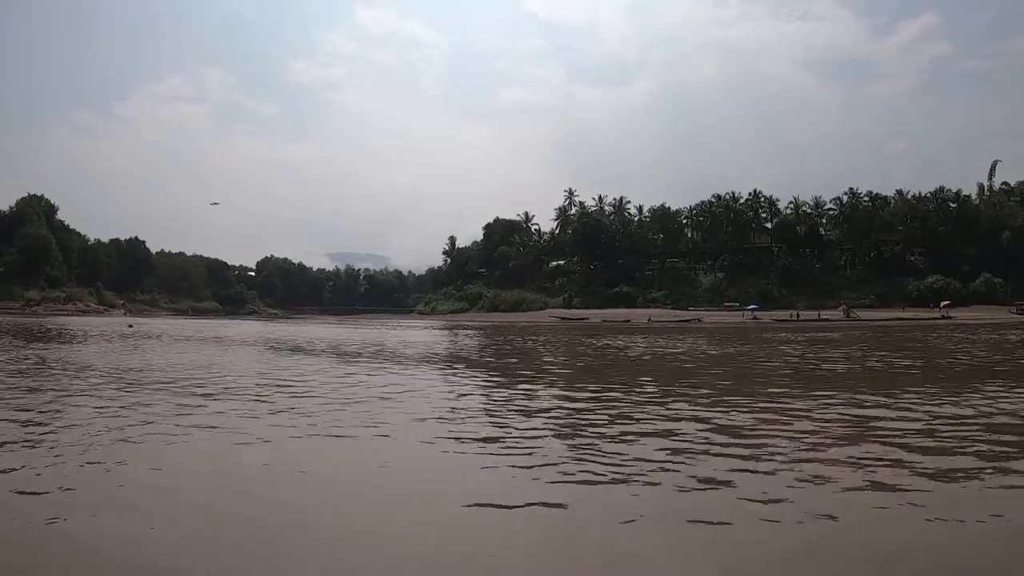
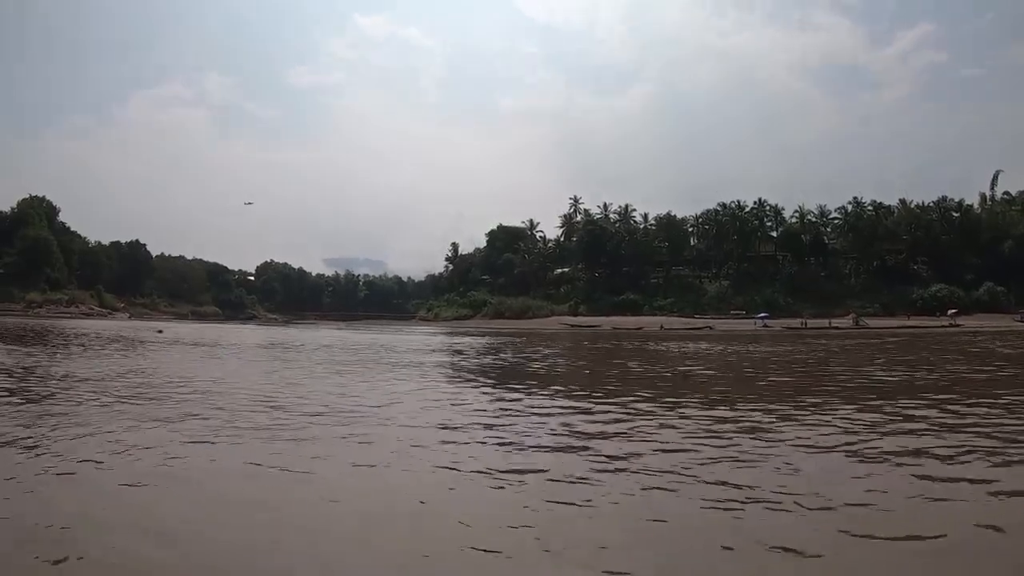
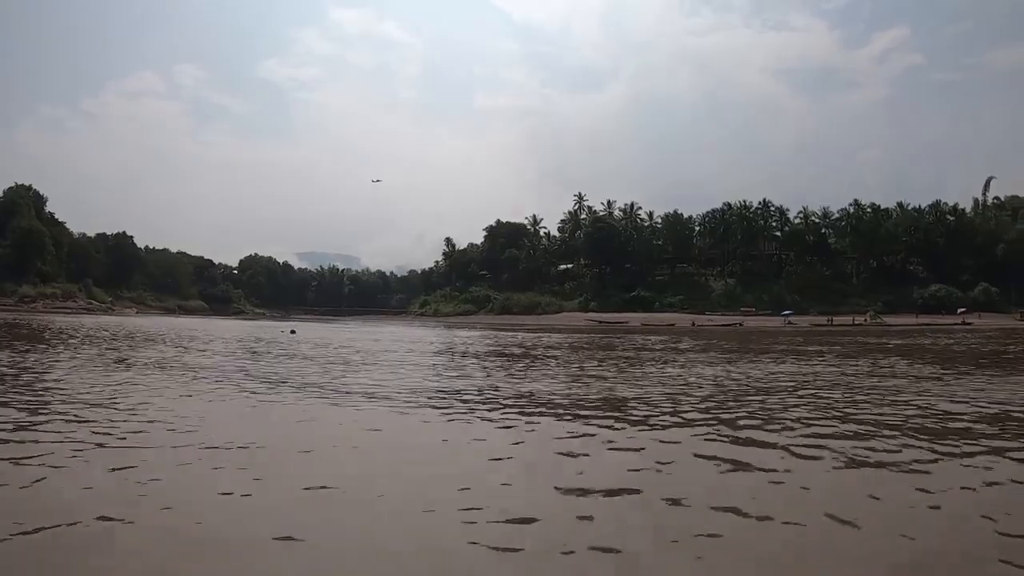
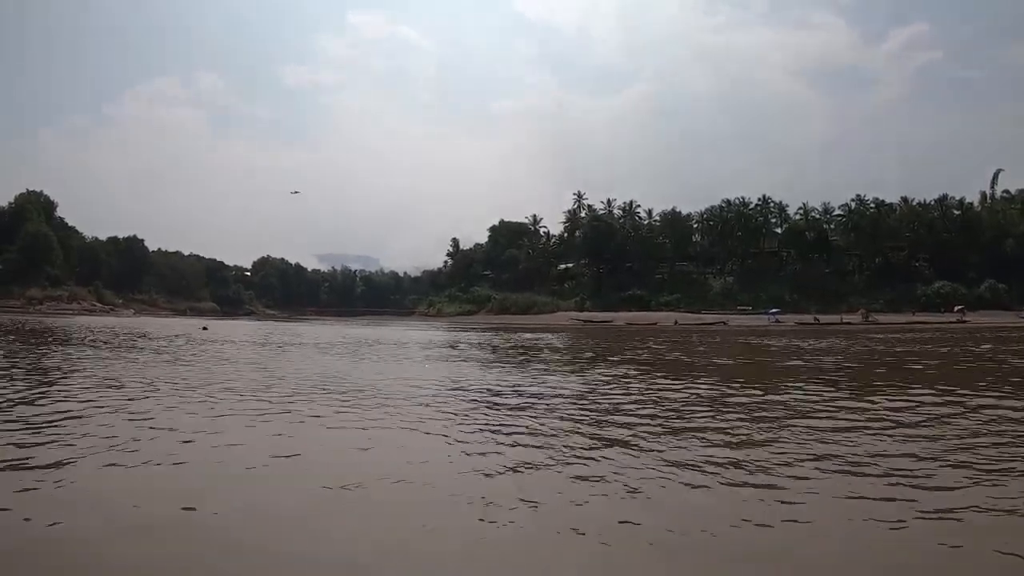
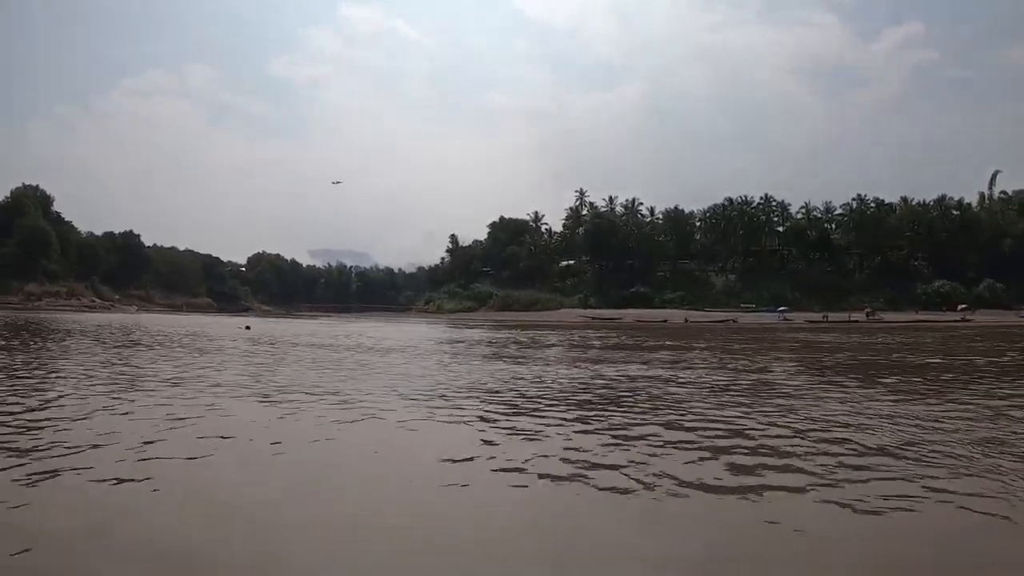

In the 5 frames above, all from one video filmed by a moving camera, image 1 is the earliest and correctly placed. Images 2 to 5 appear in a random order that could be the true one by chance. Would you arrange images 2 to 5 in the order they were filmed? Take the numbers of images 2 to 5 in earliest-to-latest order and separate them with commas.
2, 4, 5, 3
